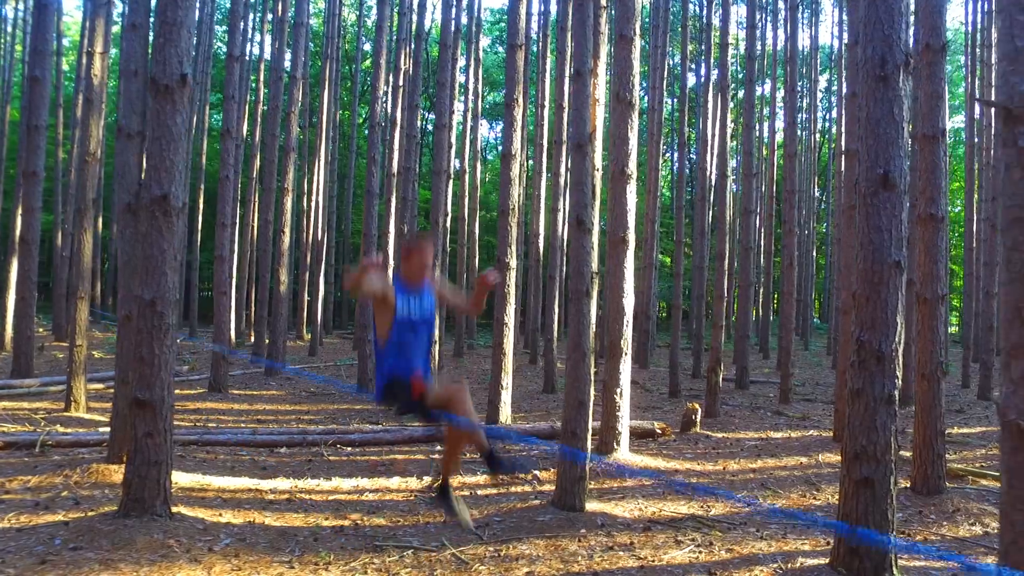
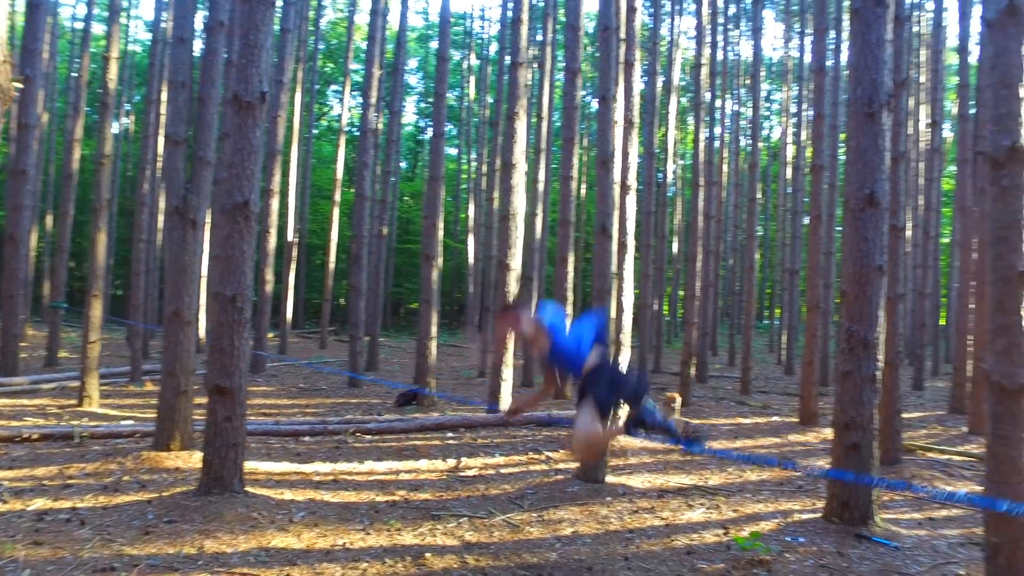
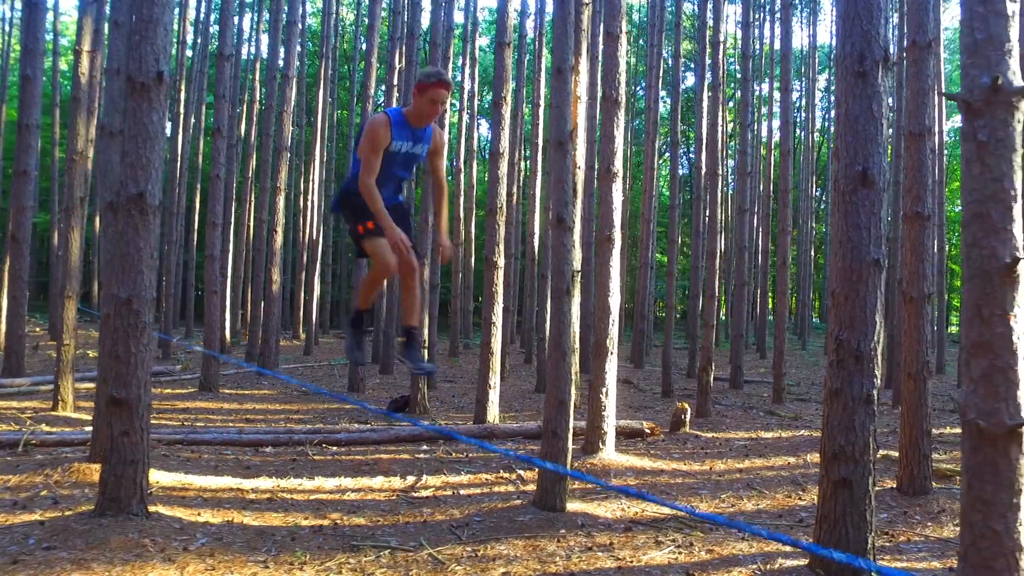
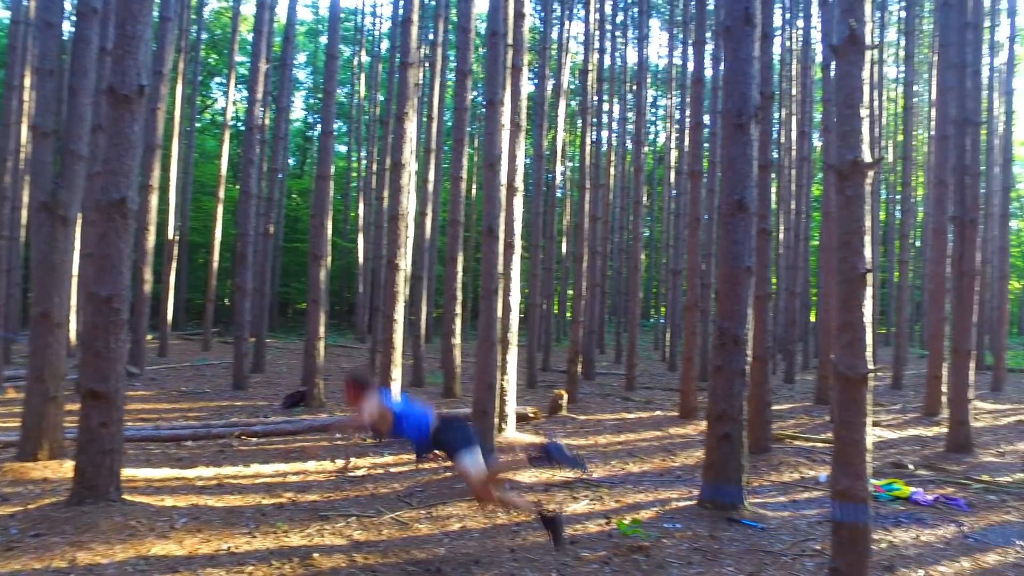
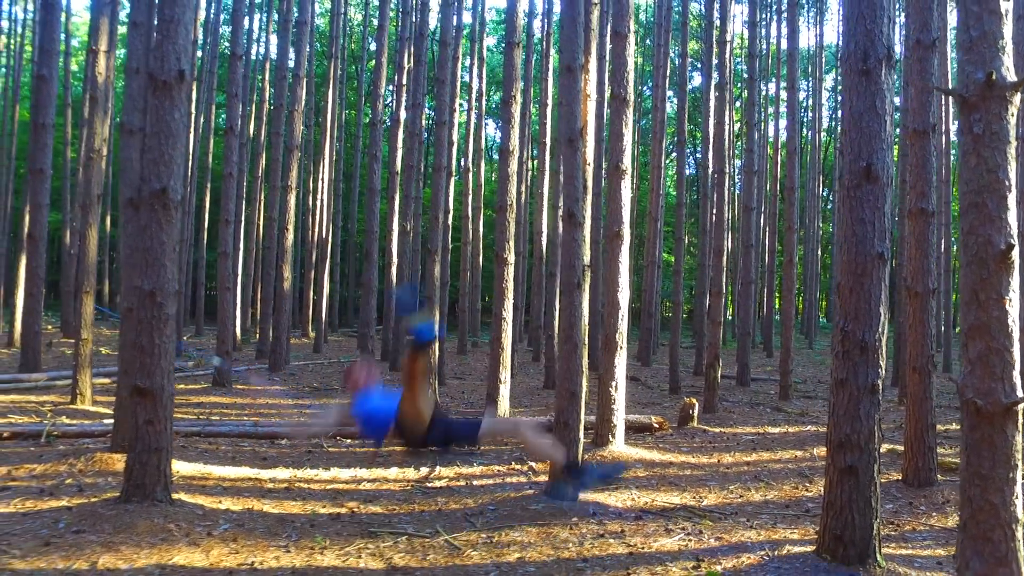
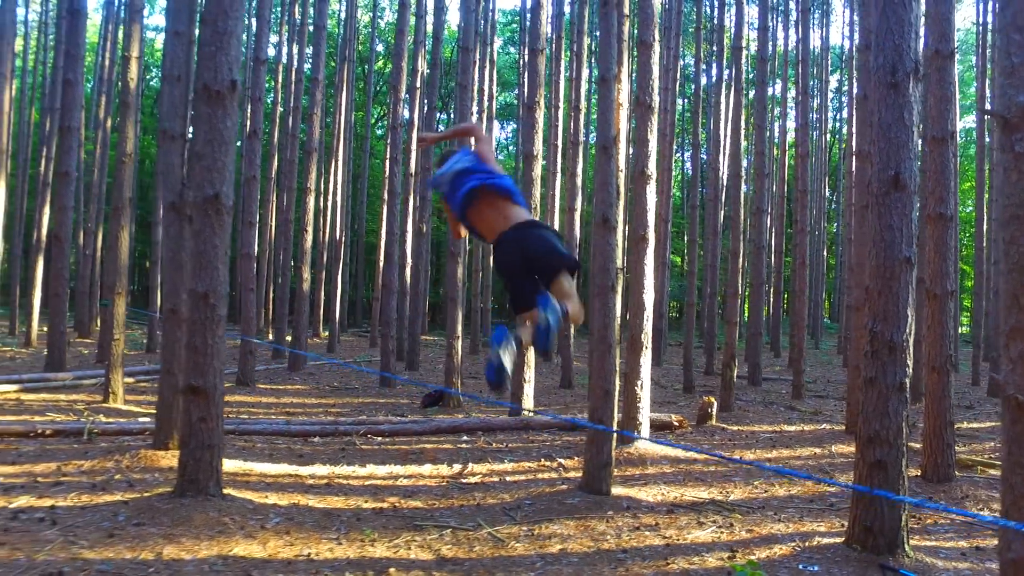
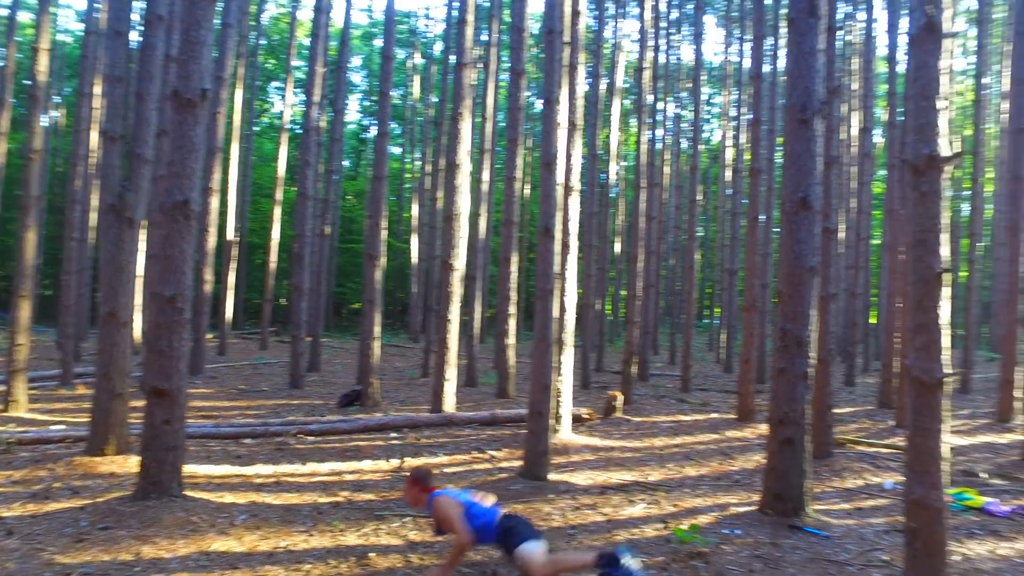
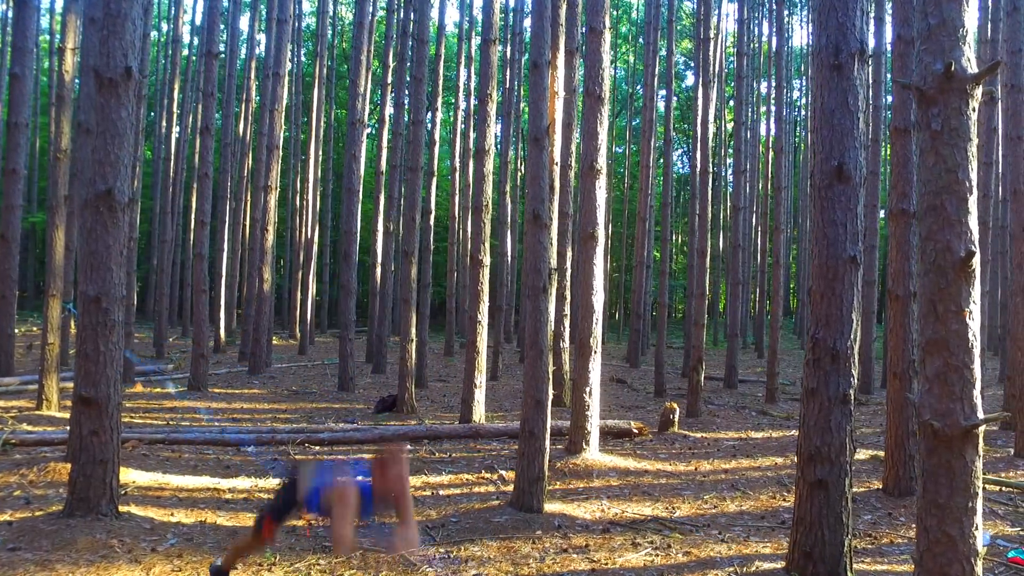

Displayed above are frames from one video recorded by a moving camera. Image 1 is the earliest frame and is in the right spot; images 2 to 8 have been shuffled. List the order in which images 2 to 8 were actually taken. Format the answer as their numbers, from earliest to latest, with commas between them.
3, 8, 5, 6, 2, 7, 4
